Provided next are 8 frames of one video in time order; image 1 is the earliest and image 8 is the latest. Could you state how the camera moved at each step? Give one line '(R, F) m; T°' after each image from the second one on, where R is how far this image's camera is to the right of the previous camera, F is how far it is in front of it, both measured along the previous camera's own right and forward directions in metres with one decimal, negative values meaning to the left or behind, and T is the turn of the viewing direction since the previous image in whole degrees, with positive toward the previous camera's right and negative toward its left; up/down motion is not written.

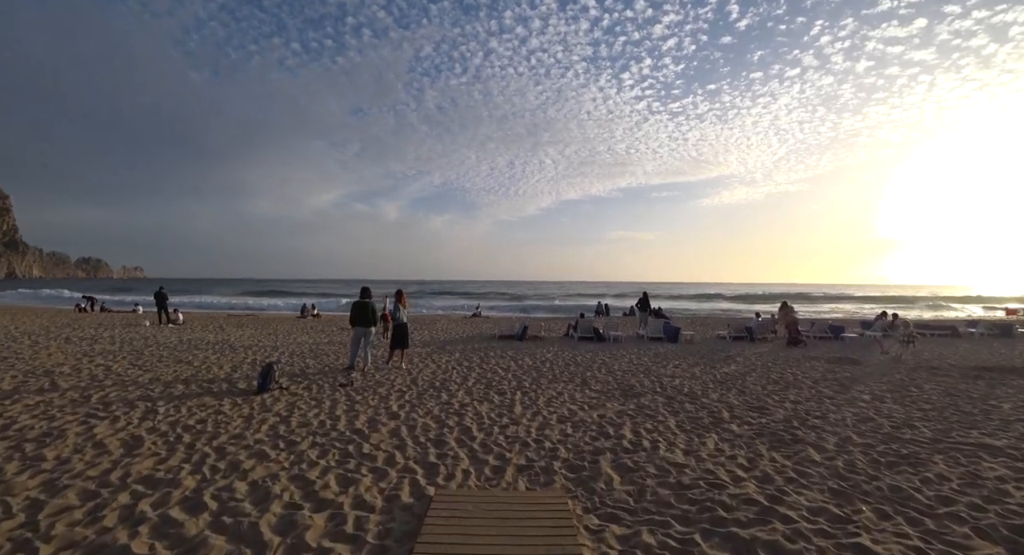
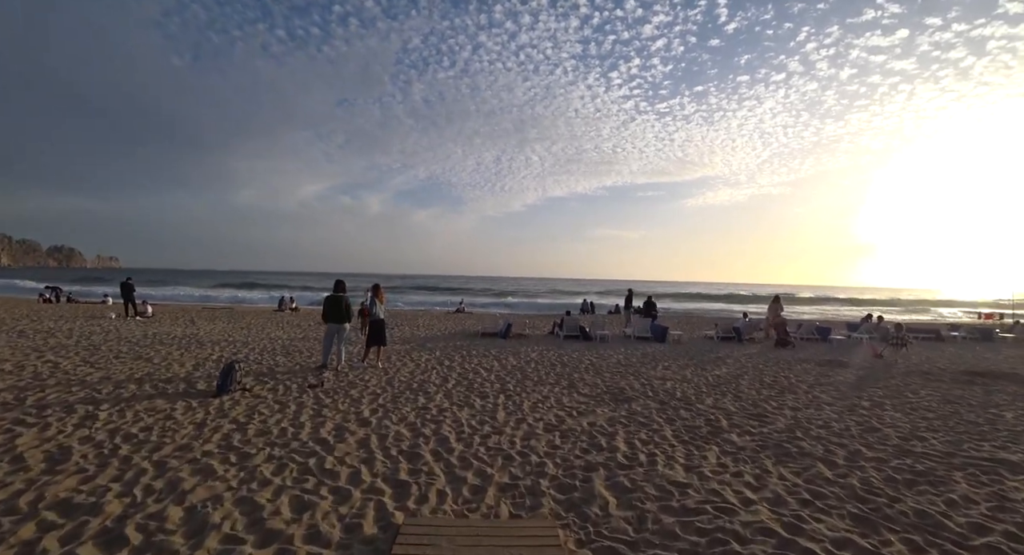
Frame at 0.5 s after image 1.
(0.0, +0.5) m; +2°
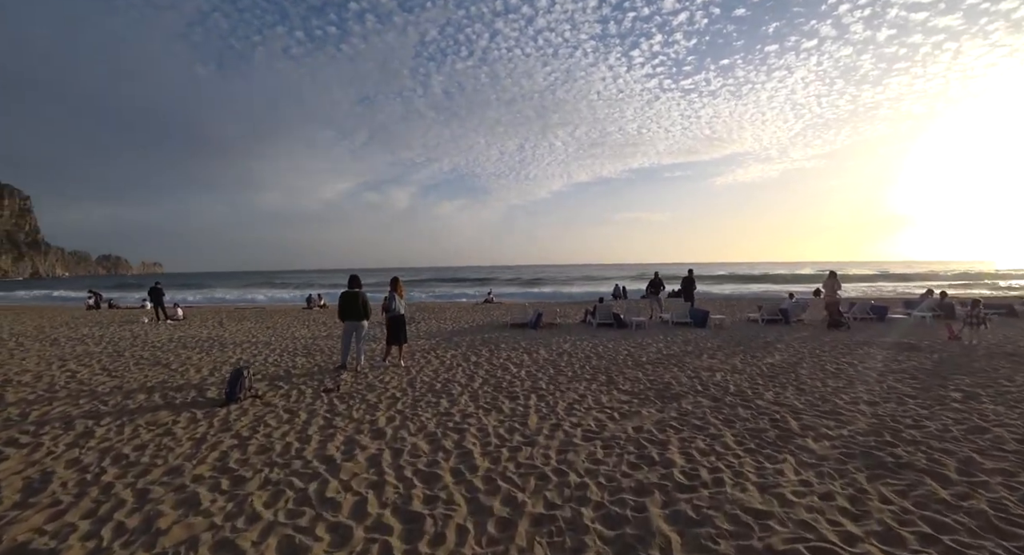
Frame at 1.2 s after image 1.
(0.0, +0.7) m; -3°
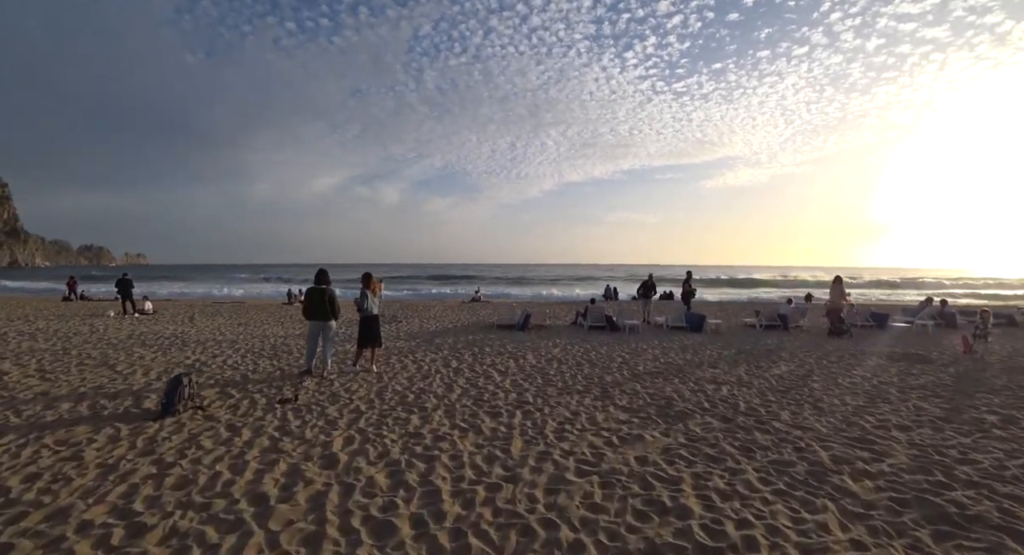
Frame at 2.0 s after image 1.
(+0.1, +0.8) m; +1°
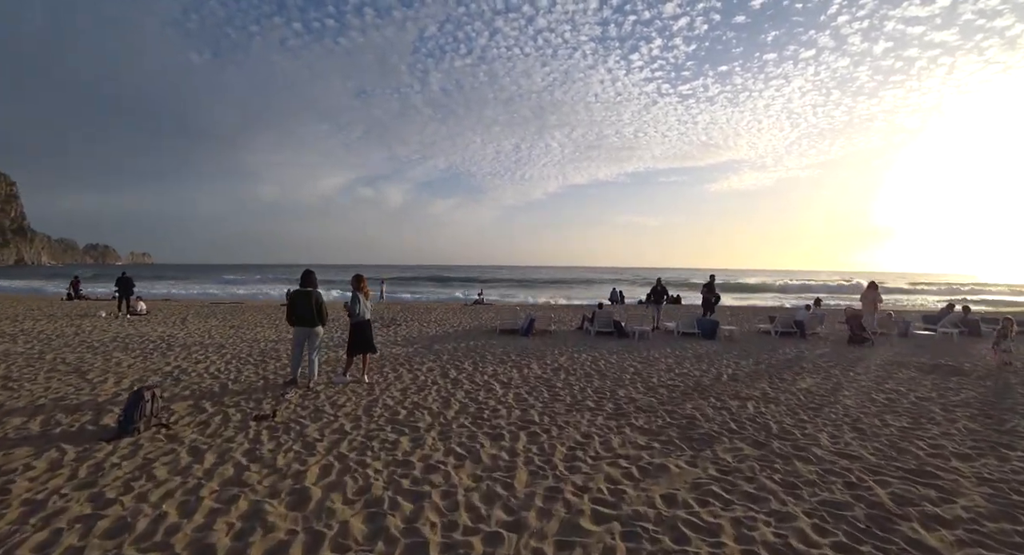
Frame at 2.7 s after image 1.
(0.0, +0.6) m; 0°
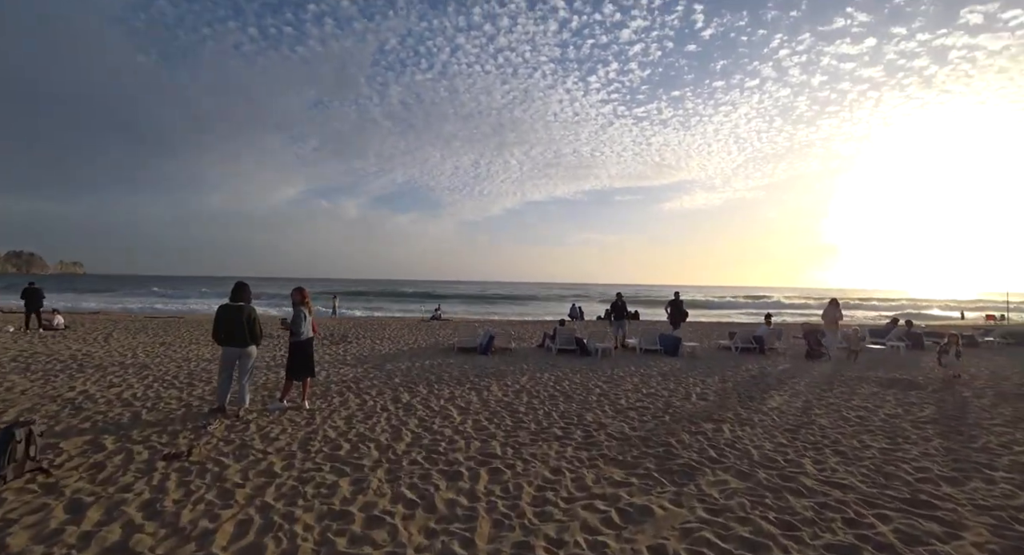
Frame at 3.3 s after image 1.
(0.0, +0.6) m; +5°
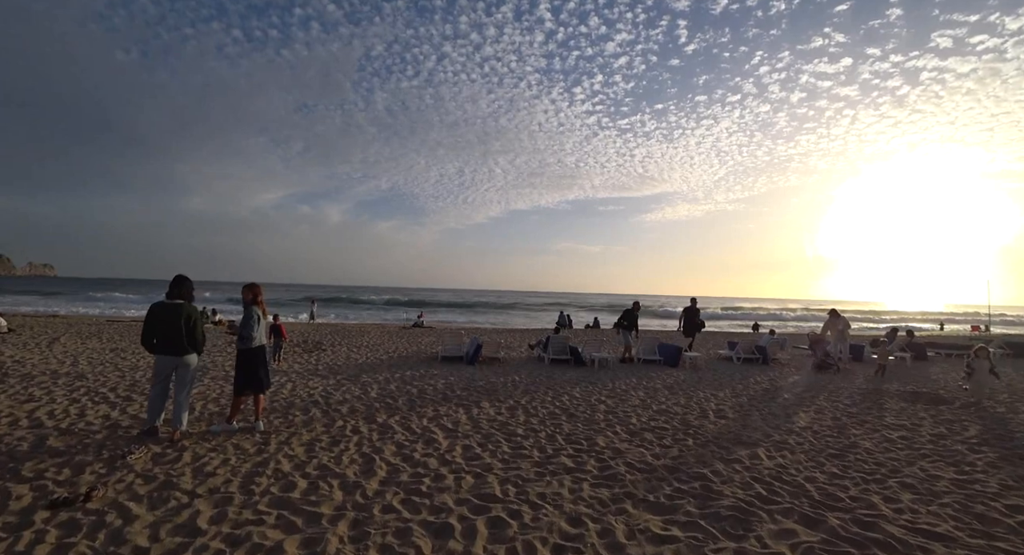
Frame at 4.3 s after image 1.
(-0.2, +1.0) m; +2°
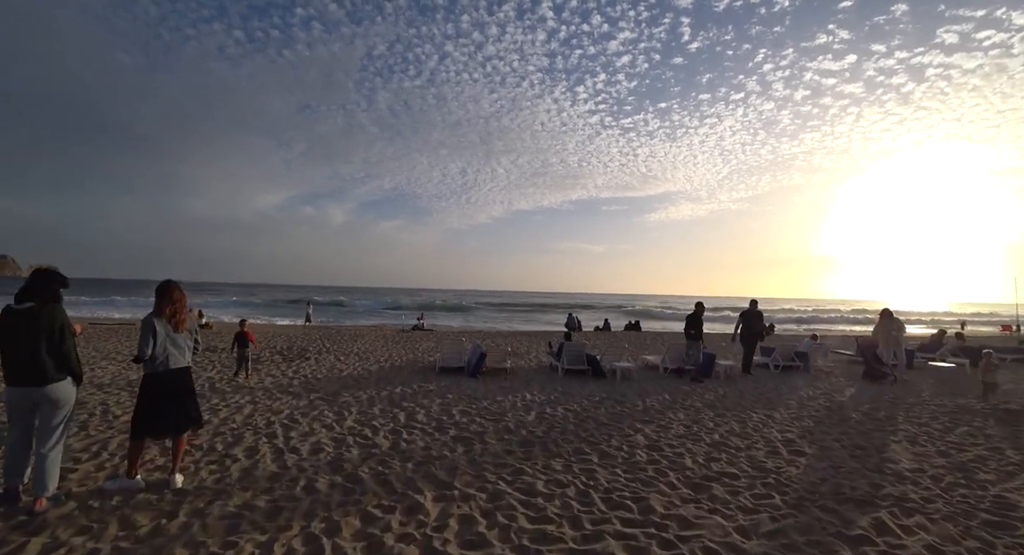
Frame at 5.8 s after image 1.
(-0.1, +1.5) m; 0°
